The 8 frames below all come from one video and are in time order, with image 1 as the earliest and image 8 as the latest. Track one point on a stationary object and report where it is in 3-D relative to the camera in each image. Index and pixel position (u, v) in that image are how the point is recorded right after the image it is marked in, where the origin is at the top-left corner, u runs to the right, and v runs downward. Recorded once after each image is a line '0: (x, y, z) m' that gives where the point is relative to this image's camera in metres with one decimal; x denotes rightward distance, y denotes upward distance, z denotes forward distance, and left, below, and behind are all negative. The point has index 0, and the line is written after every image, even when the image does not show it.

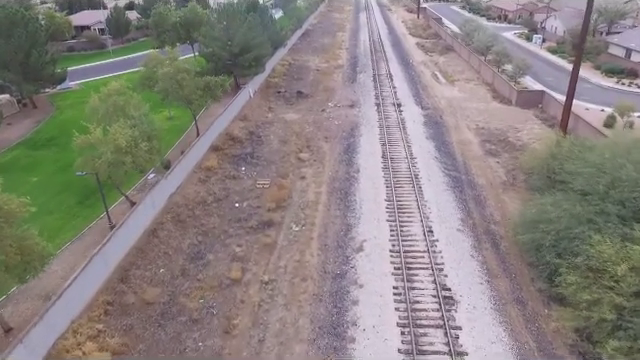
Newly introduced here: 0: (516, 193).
0: (+6.9, -0.4, +20.0) m
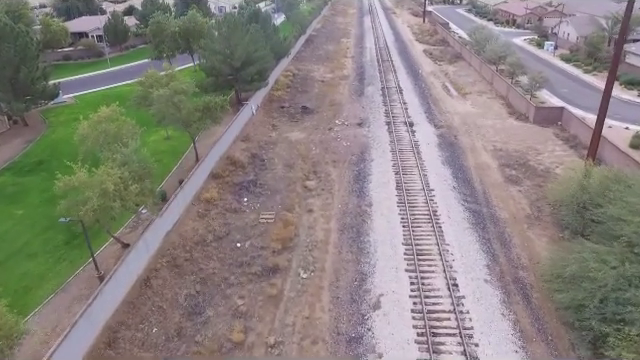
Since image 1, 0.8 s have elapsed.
0: (+7.2, -1.5, +18.3) m
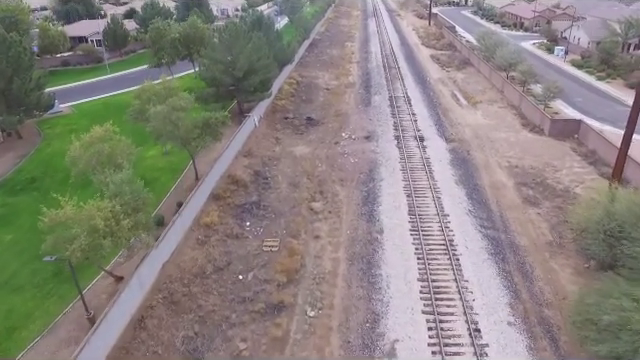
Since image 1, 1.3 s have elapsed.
0: (+7.4, -2.3, +17.1) m
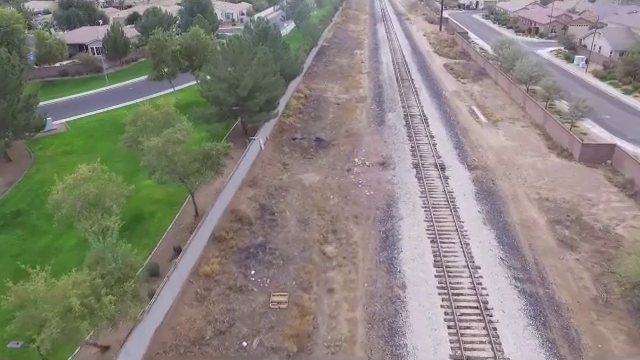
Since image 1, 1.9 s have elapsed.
0: (+7.8, -3.6, +15.0) m
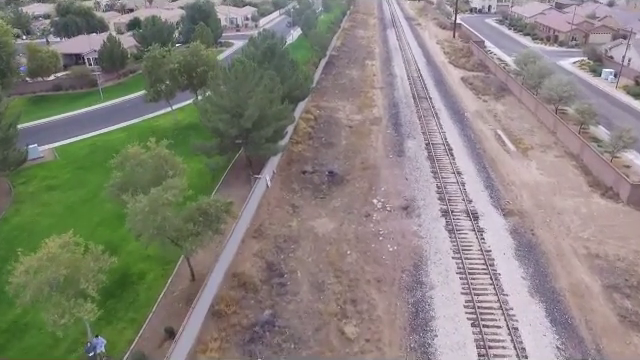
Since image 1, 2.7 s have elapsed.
0: (+8.2, -5.4, +12.0) m
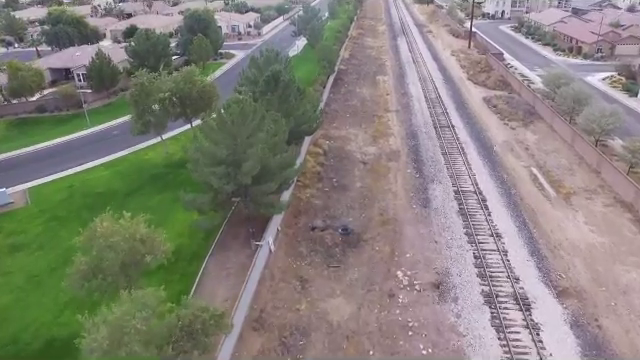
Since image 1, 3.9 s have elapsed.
0: (+8.6, -7.7, +8.2) m
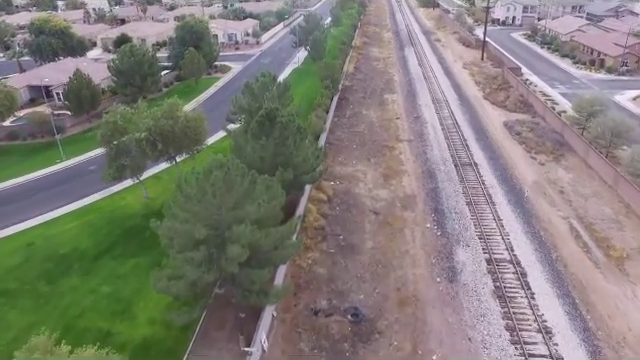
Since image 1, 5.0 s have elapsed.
0: (+8.7, -10.0, +4.2) m
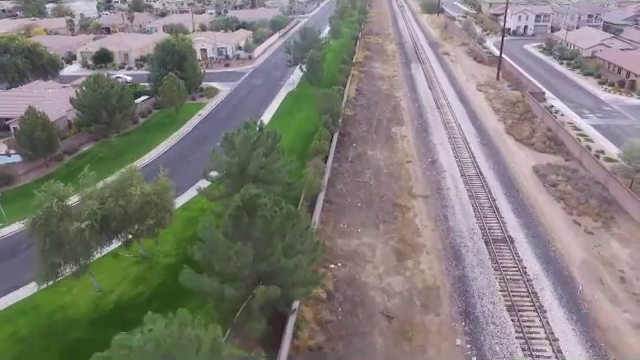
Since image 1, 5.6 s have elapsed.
0: (+8.7, -13.2, -1.4) m
